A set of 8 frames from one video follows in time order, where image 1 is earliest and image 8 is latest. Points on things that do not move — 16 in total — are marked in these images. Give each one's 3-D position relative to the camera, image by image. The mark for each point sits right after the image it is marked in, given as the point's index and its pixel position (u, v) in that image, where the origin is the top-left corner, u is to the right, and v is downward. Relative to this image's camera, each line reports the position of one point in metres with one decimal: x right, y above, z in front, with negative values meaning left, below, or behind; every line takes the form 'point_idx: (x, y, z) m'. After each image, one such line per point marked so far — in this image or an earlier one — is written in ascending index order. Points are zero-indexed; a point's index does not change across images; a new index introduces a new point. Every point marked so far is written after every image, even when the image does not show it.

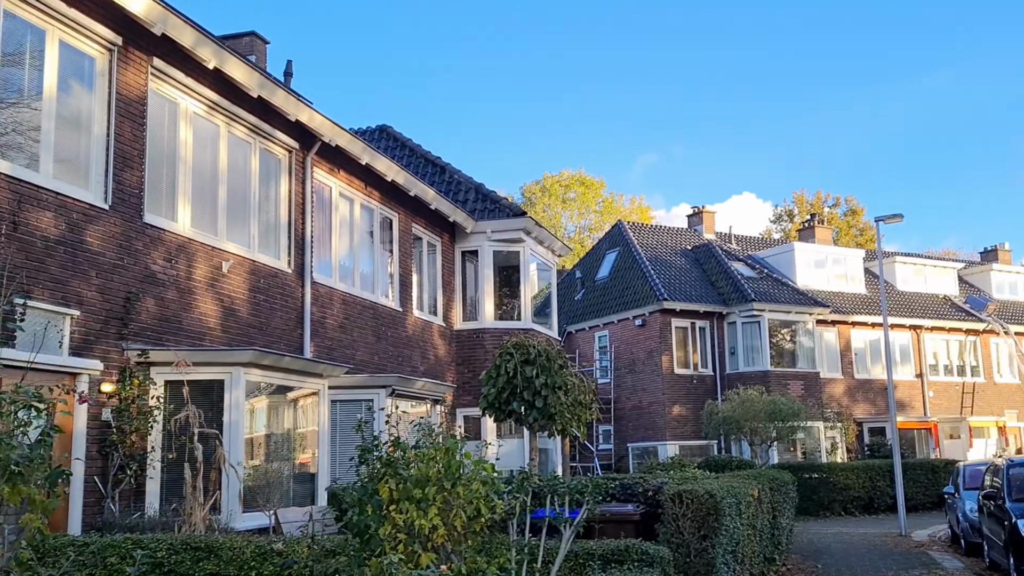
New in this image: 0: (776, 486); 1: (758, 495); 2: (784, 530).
0: (+3.6, -2.7, +12.4) m
1: (+2.9, -2.5, +10.9) m
2: (+3.8, -3.3, +12.6) m
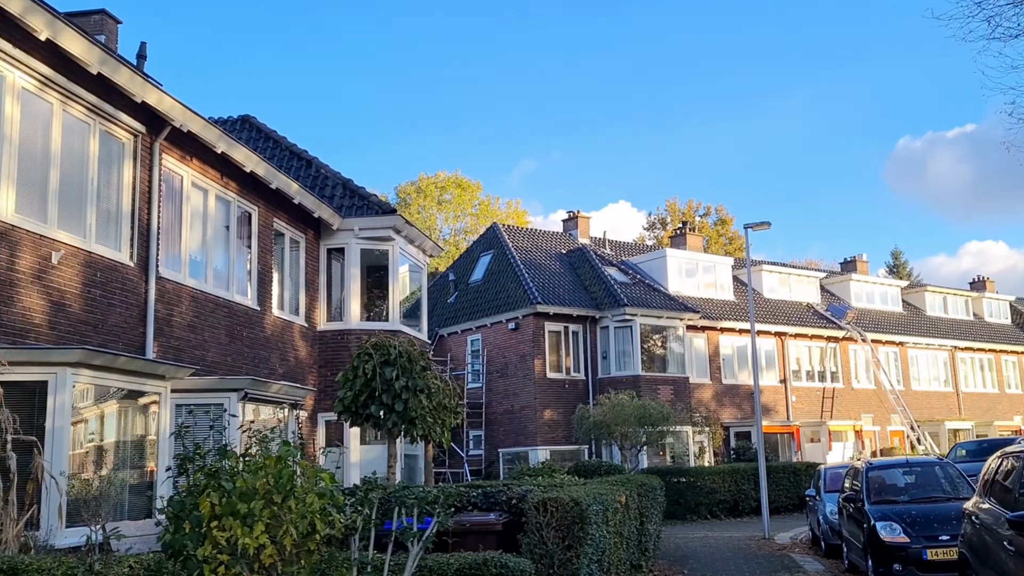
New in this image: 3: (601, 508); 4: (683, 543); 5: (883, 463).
0: (+1.7, -2.7, +12.2) m
1: (+1.3, -2.5, +10.6) m
2: (+1.9, -3.4, +12.4) m
3: (+0.9, -2.1, +8.9) m
4: (+3.2, -4.8, +17.3) m
5: (+5.1, -2.4, +12.6) m
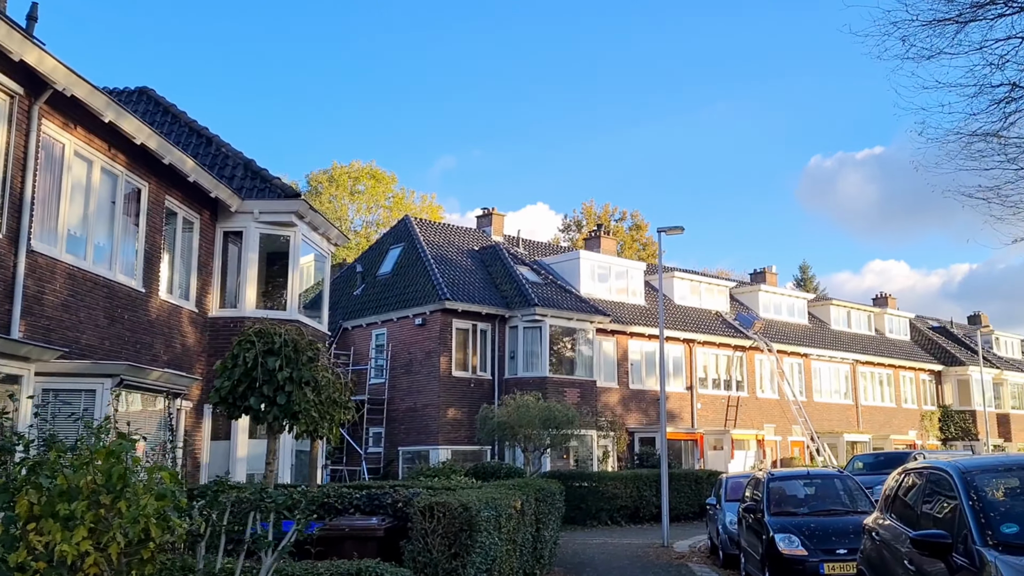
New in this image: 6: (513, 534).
0: (+0.4, -2.6, +11.7) m
1: (+0.1, -2.4, +10.1) m
2: (+0.5, -3.3, +11.9) m
3: (-0.1, -2.1, +8.4) m
4: (+1.3, -4.8, +16.9) m
5: (+3.7, -2.5, +12.4) m
6: (0.0, -2.5, +9.3) m
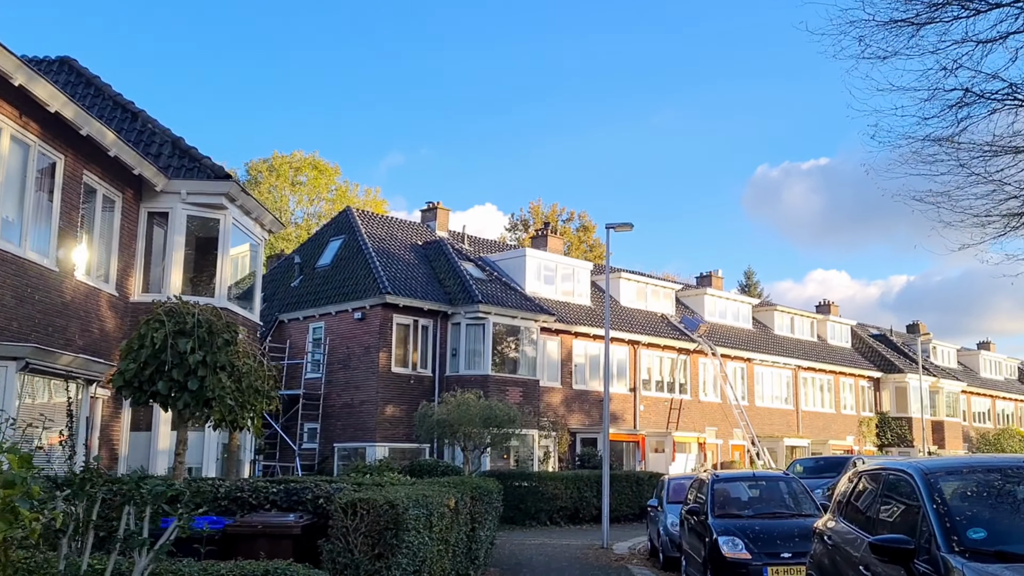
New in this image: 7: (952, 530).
0: (-0.4, -2.5, +11.1) m
1: (-0.6, -2.3, +9.5) m
2: (-0.4, -3.2, +11.4) m
3: (-0.7, -1.9, +7.8) m
4: (+0.1, -4.7, +16.4) m
5: (+2.8, -2.5, +12.0) m
6: (-0.6, -2.3, +8.7) m
7: (+2.5, -1.4, +5.2) m
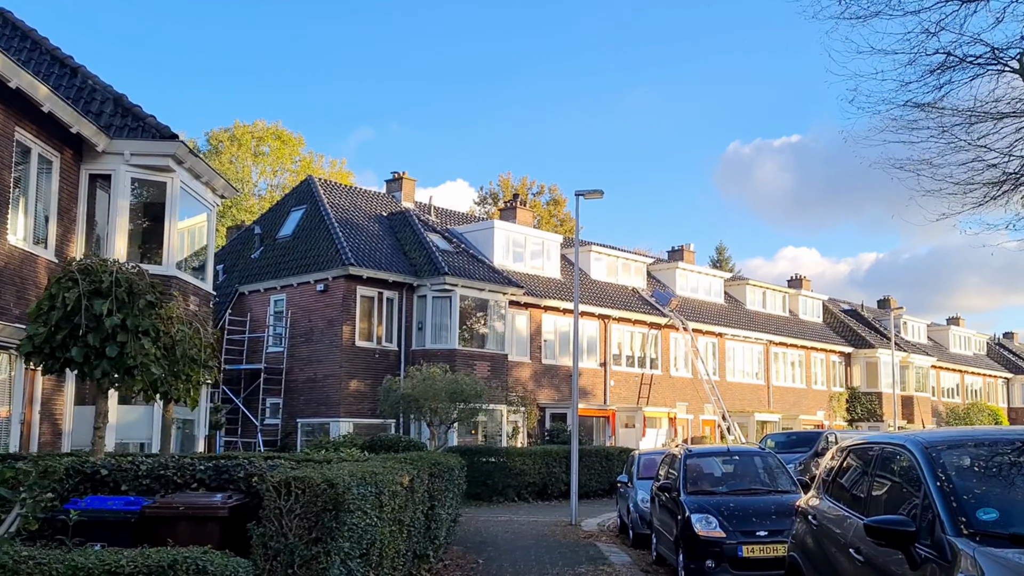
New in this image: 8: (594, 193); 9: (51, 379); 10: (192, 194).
0: (-0.9, -2.1, +10.5) m
1: (-1.0, -1.9, +8.9) m
2: (-0.8, -2.8, +10.7) m
3: (-1.1, -1.6, +7.1) m
4: (-0.5, -4.1, +15.8) m
5: (+2.4, -2.0, +11.5) m
6: (-1.0, -2.0, +8.1) m
7: (+2.2, -1.1, +4.6) m
8: (+1.6, +1.9, +17.9) m
9: (-7.1, -1.4, +14.1) m
10: (-6.0, +1.8, +17.3) m
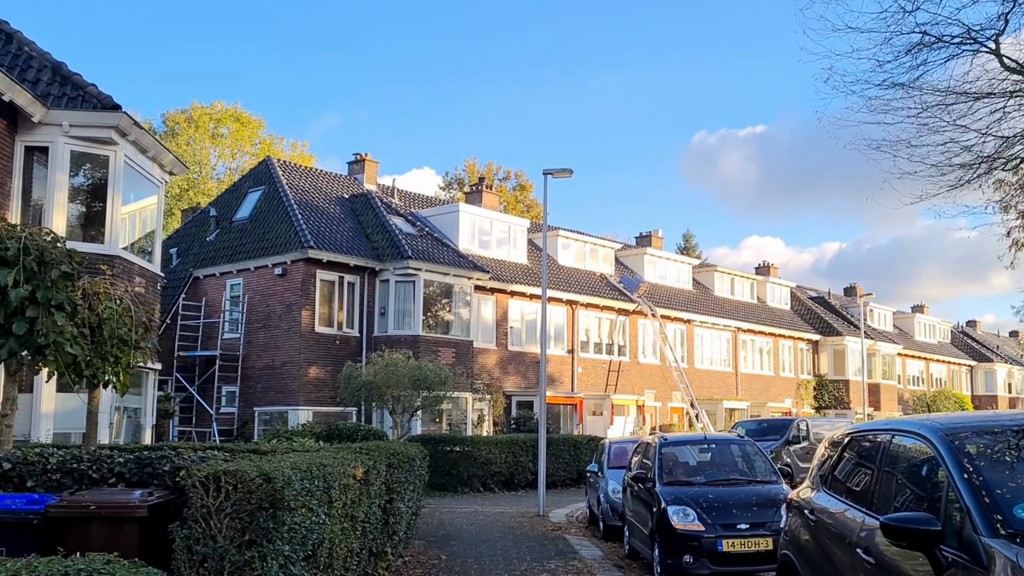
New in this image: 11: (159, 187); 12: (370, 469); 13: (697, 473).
0: (-1.2, -1.8, +9.7) m
1: (-1.3, -1.7, +8.1) m
2: (-1.2, -2.5, +10.0) m
3: (-1.3, -1.4, +6.4) m
4: (-1.1, -3.8, +15.1) m
5: (+2.0, -1.8, +10.9) m
6: (-1.3, -1.8, +7.3) m
7: (+2.1, -0.9, +4.0) m
8: (+1.0, +2.2, +17.2) m
9: (-7.6, -1.1, +13.2) m
10: (-6.6, +2.1, +16.3) m
11: (-6.7, +1.9, +17.4) m
12: (-1.3, -1.6, +8.2) m
13: (+2.0, -2.0, +10.2) m
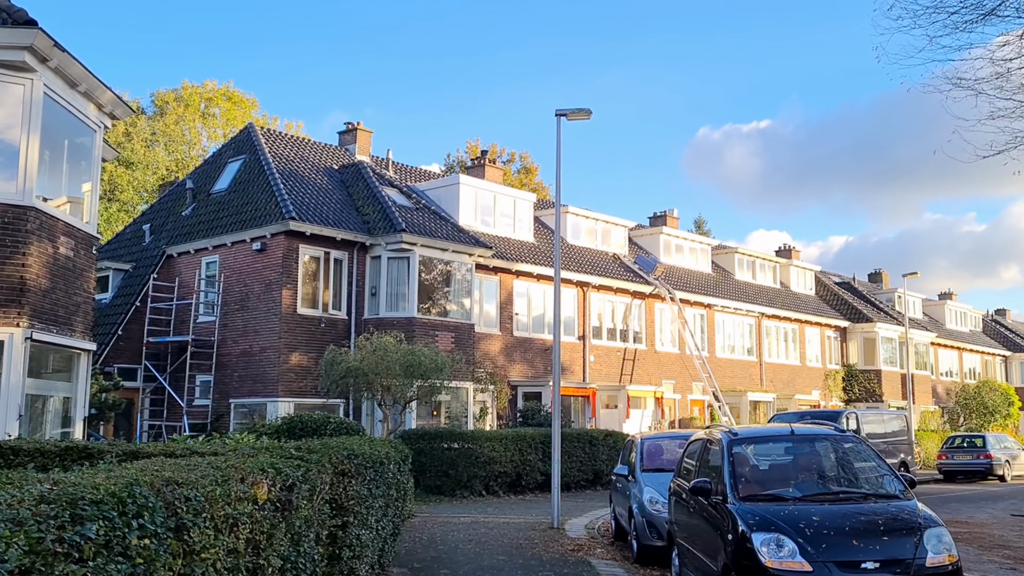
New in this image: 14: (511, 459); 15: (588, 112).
0: (-1.2, -1.3, +6.8) m
1: (-1.2, -1.2, +5.2) m
2: (-1.1, -2.0, +7.1) m
3: (-1.3, -0.9, +3.5) m
4: (-1.0, -3.3, +12.2) m
5: (+2.0, -1.3, +8.0) m
6: (-1.2, -1.3, +4.4) m
7: (+2.1, -0.5, +1.1) m
8: (+1.1, +2.7, +14.3) m
9: (-7.5, -0.6, +10.3) m
10: (-6.5, +2.6, +13.4) m
11: (-6.6, +2.5, +14.6) m
12: (-1.2, -1.1, +5.3) m
13: (+2.1, -1.5, +7.3) m
14: (0.0, -3.5, +19.1) m
15: (+1.2, +2.7, +14.3) m
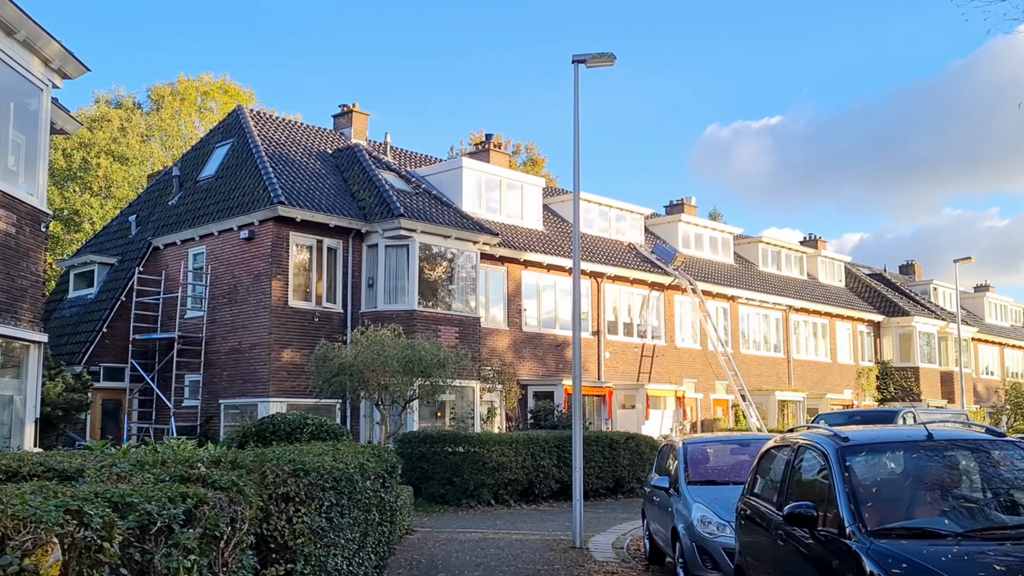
0: (-1.0, -1.0, +4.9) m
1: (-1.1, -0.9, +3.3) m
2: (-1.0, -1.7, +5.2) m
3: (-1.2, -0.6, +1.5) m
4: (-0.8, -3.0, +10.2) m
5: (+2.2, -1.0, +6.0) m
6: (-1.1, -1.0, +2.5) m
7: (+2.2, -0.1, -0.9) m
8: (+1.2, +3.0, +12.3) m
9: (-7.4, -0.3, +8.4) m
10: (-6.4, +2.9, +11.5) m
11: (-6.4, +2.7, +12.6) m
12: (-1.1, -0.8, +3.4) m
13: (+2.2, -1.2, +5.3) m
14: (+0.2, -3.3, +17.1) m
15: (+1.3, +3.0, +12.3) m
